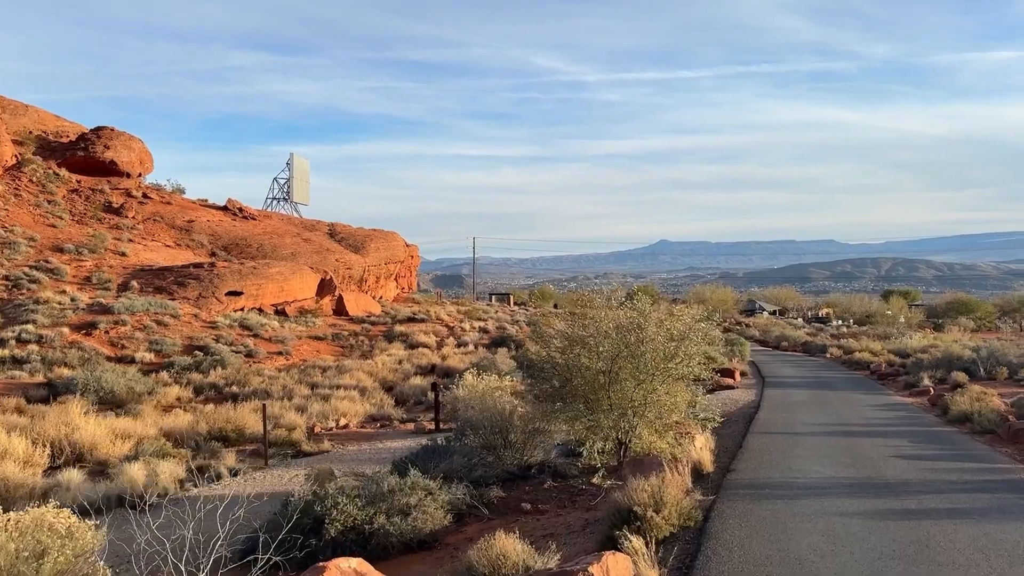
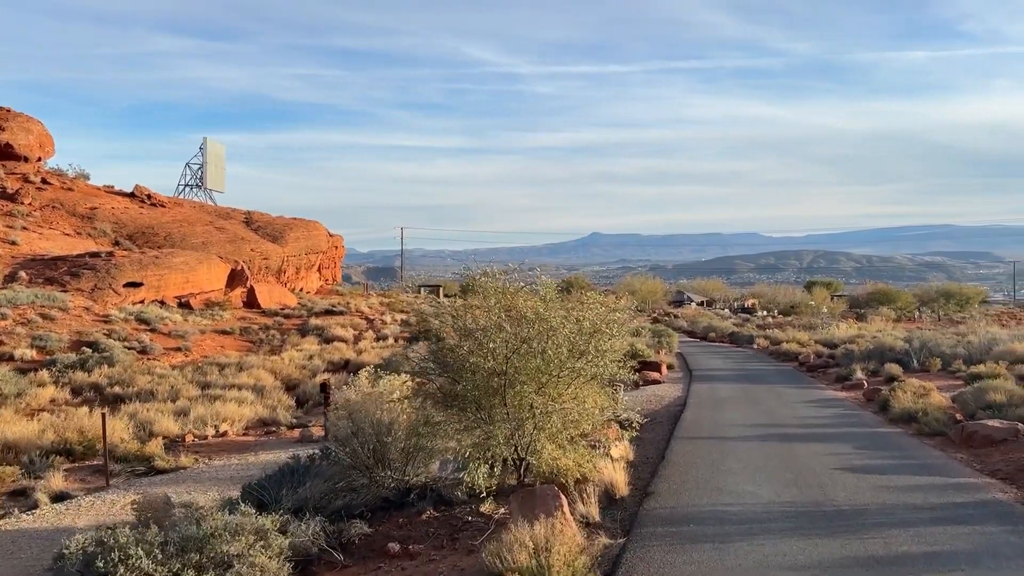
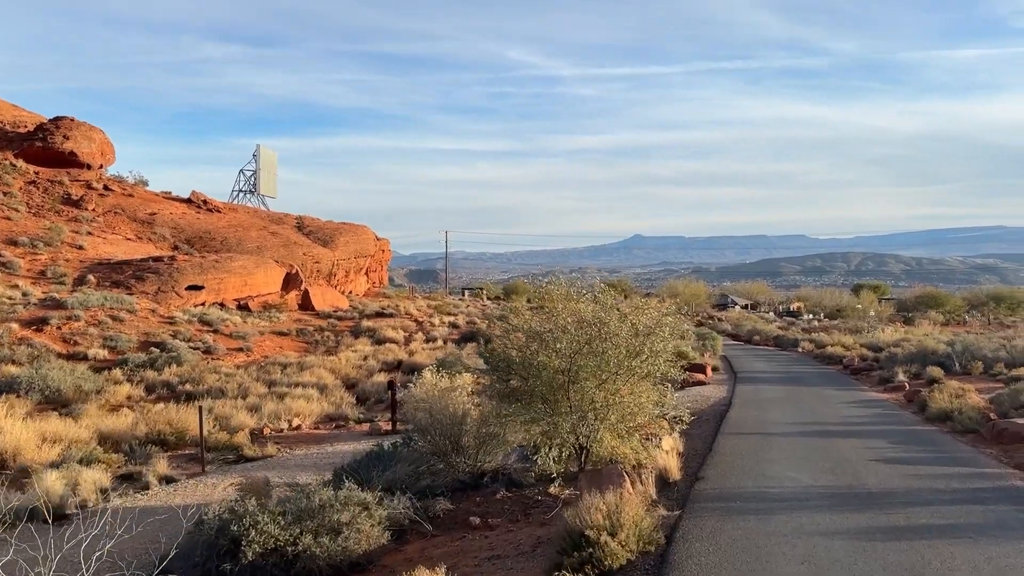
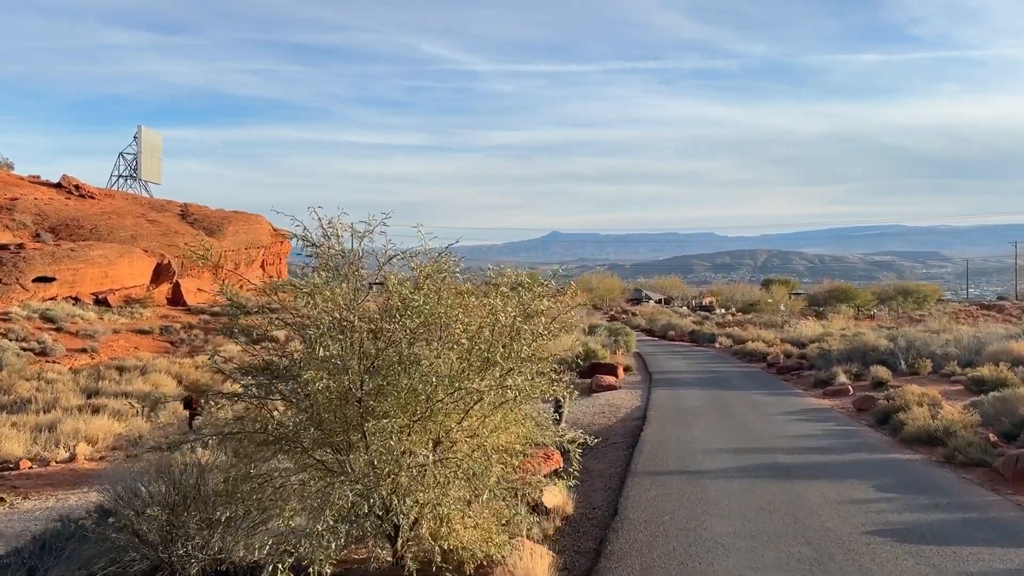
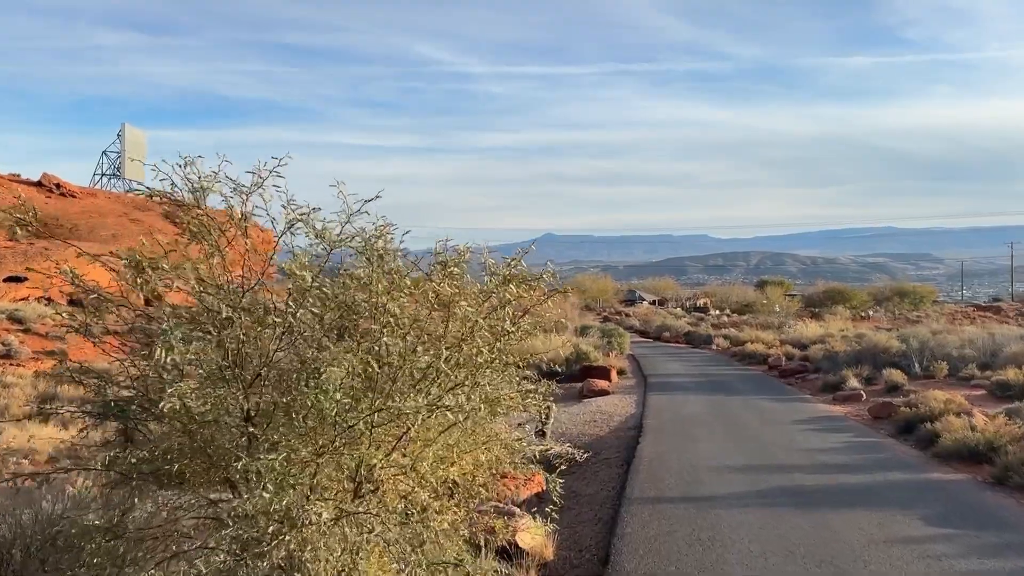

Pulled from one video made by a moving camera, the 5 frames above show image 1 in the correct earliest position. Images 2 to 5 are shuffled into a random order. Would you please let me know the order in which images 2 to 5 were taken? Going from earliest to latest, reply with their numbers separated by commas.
3, 2, 4, 5
